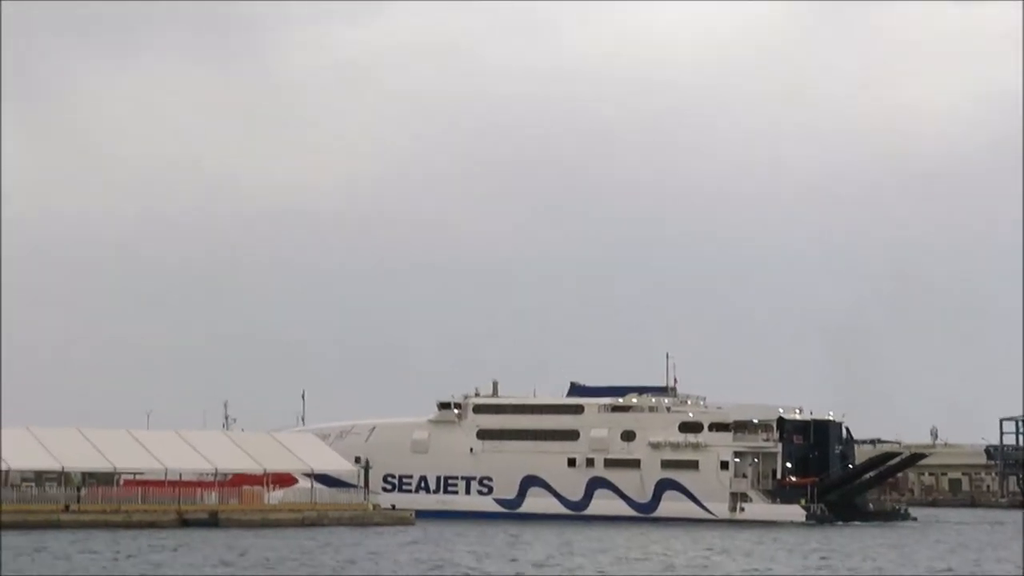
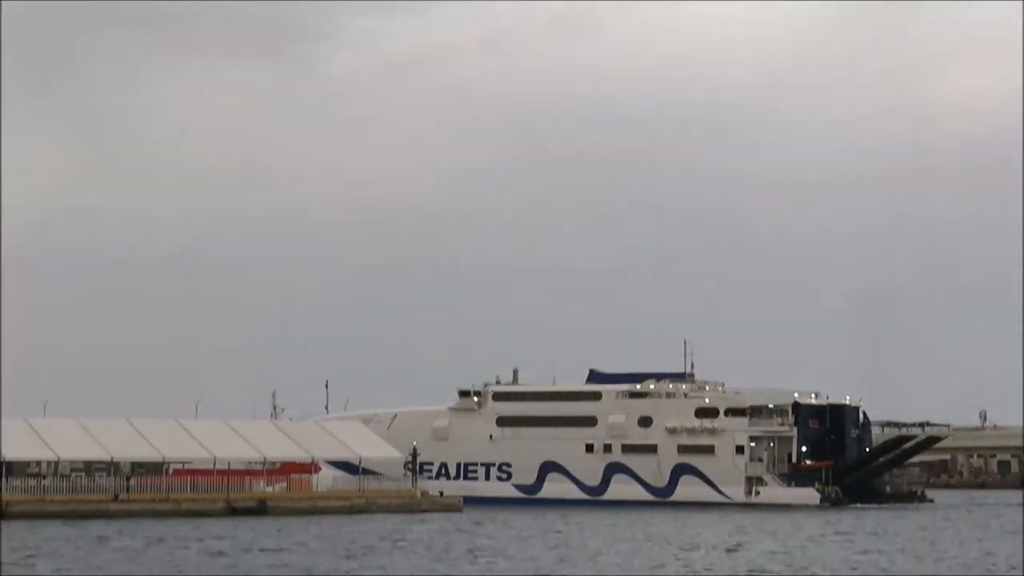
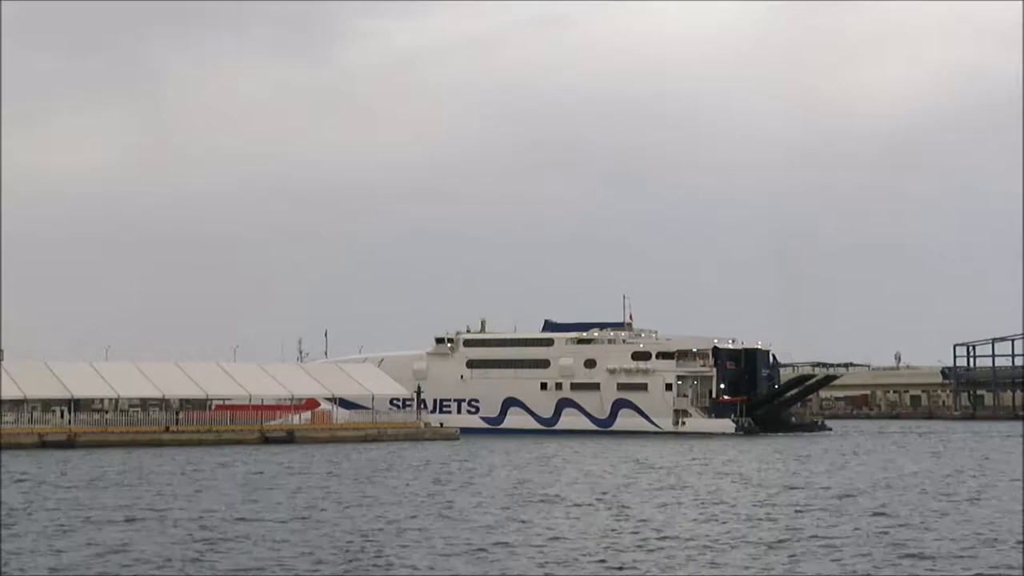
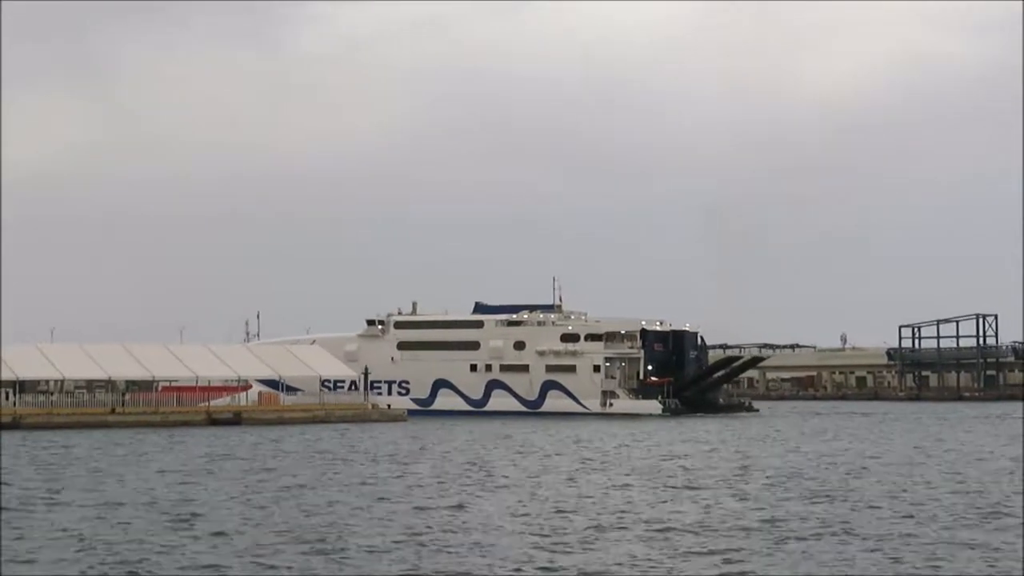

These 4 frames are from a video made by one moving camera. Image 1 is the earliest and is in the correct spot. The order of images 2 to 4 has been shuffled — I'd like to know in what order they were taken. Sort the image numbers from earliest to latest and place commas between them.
2, 3, 4
